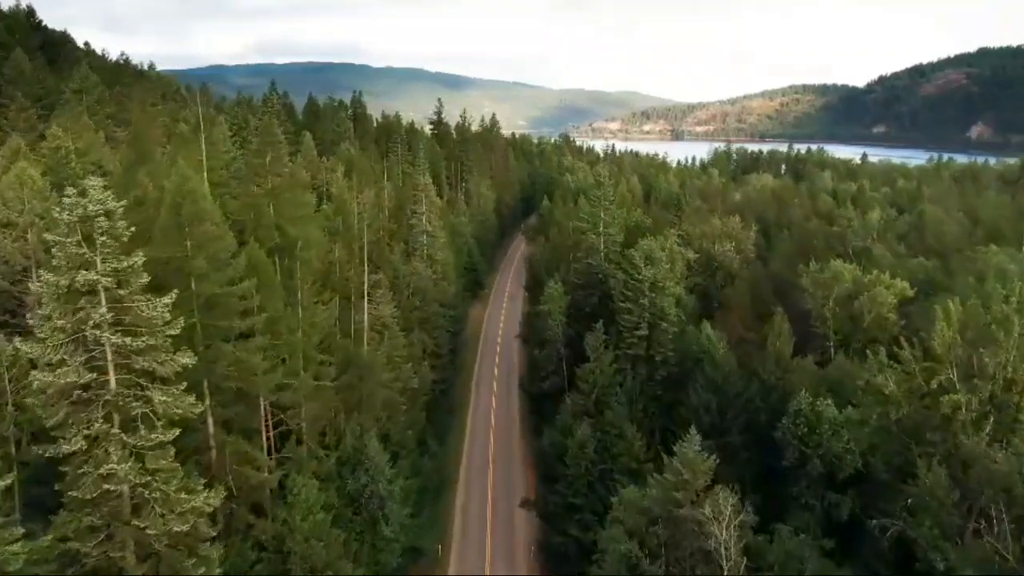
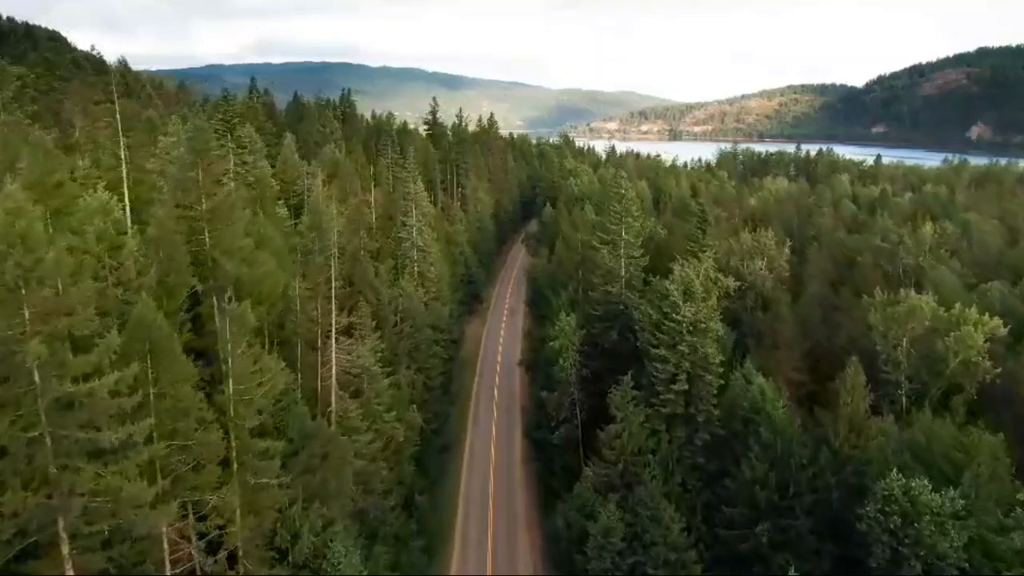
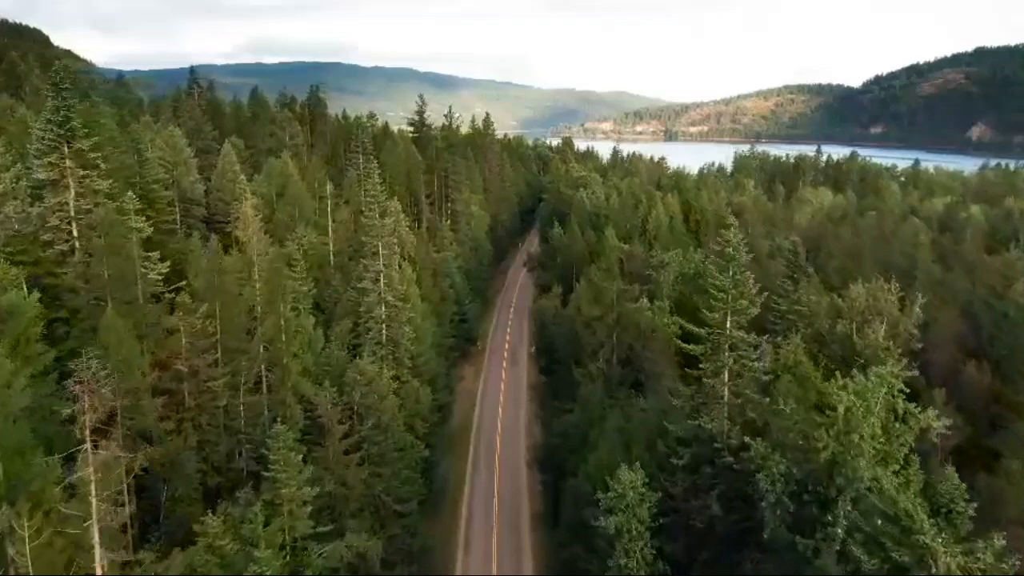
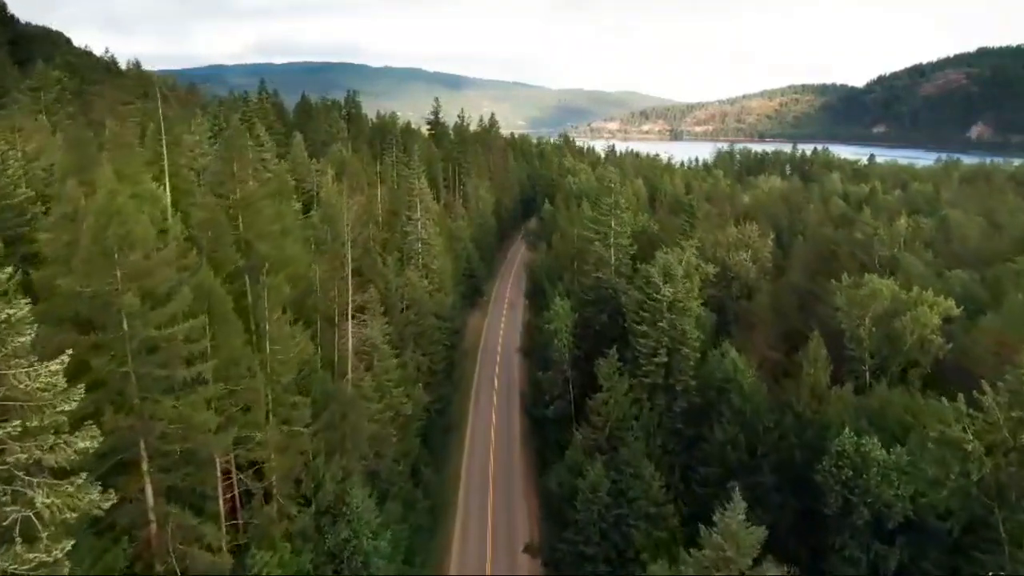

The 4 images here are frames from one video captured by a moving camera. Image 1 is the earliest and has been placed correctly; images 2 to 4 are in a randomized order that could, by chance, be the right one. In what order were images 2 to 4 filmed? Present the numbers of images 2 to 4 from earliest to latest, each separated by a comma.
4, 2, 3
